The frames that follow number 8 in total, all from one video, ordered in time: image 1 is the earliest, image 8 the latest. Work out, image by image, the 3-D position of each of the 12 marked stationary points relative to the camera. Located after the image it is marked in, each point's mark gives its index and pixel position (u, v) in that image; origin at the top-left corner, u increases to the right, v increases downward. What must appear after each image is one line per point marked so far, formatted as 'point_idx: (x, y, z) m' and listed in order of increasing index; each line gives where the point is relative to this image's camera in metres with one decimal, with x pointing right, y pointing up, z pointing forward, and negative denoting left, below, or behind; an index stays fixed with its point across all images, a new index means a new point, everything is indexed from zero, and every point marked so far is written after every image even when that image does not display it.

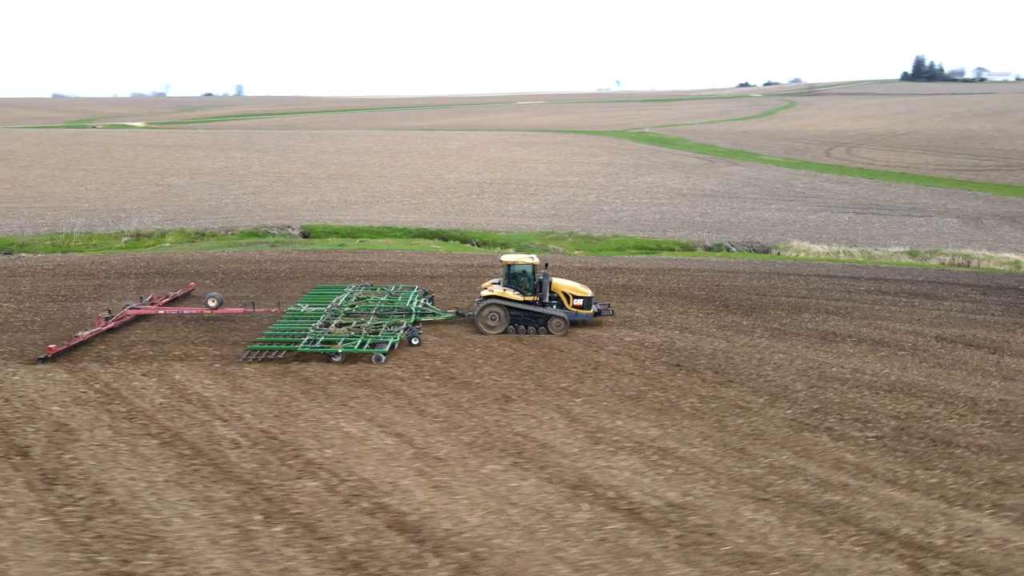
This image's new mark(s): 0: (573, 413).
0: (+1.0, -2.2, +12.8) m
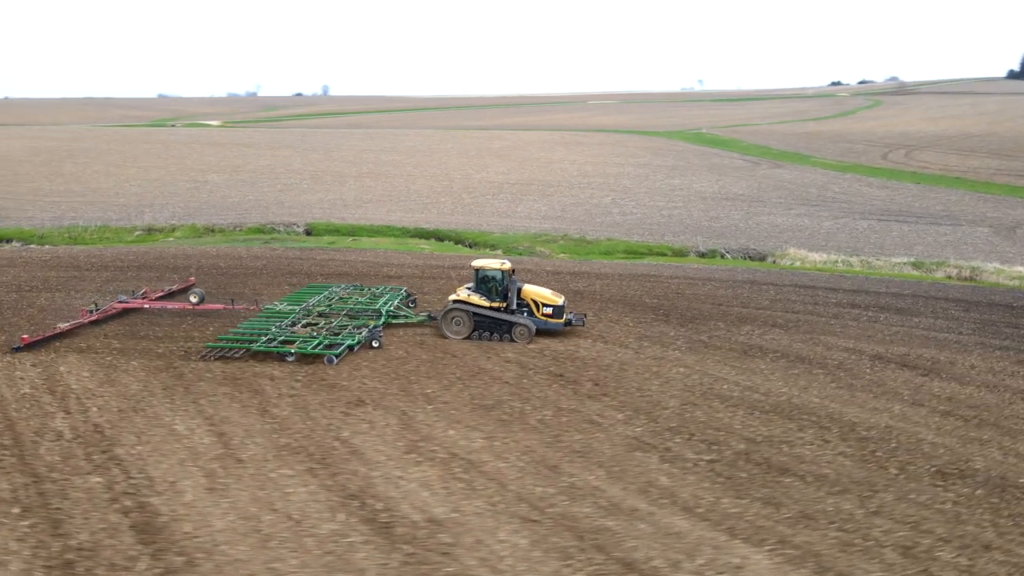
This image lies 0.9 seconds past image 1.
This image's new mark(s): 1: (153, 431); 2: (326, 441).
0: (-1.8, -2.3, +12.7) m
1: (-5.8, -2.3, +11.9) m
2: (-3.0, -2.5, +11.8) m
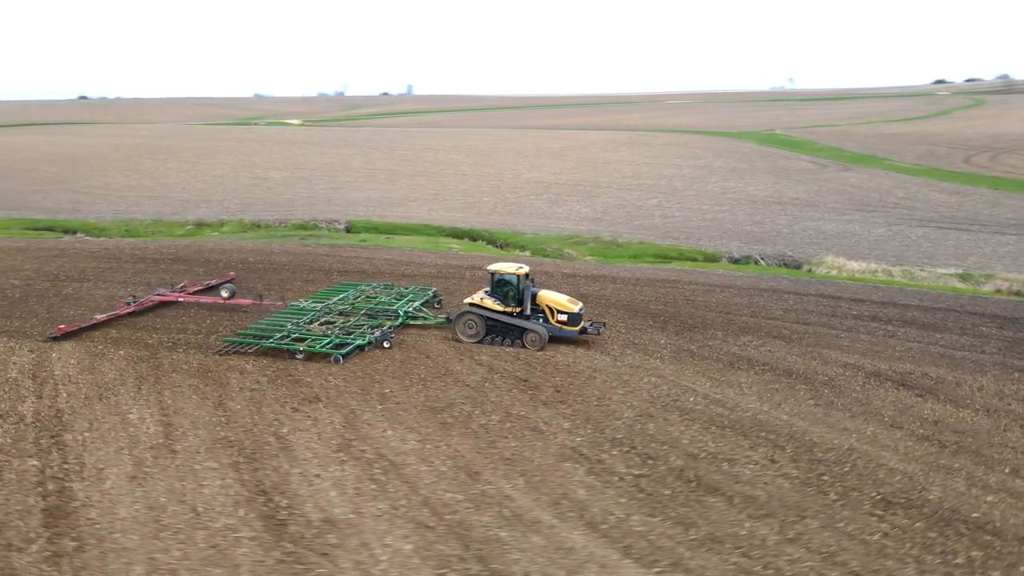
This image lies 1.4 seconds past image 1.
0: (-2.8, -2.3, +12.8) m
1: (-6.8, -2.2, +12.5) m
2: (-4.1, -2.4, +12.1) m
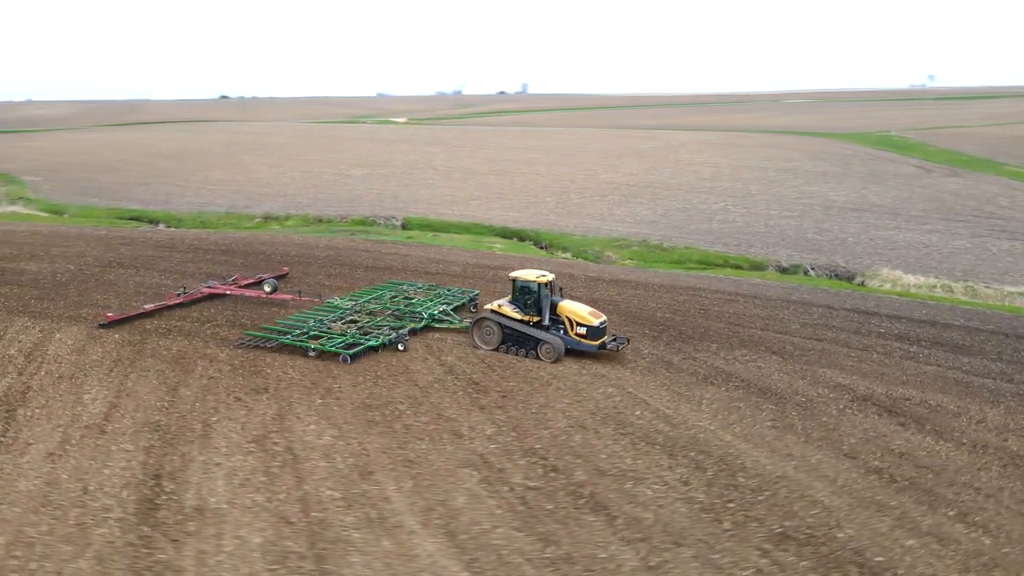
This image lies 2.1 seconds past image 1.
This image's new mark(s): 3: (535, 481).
0: (-4.1, -2.2, +13.2) m
1: (-8.1, -2.0, +13.4) m
2: (-5.5, -2.3, +12.7) m
3: (+0.3, -2.9, +11.0) m
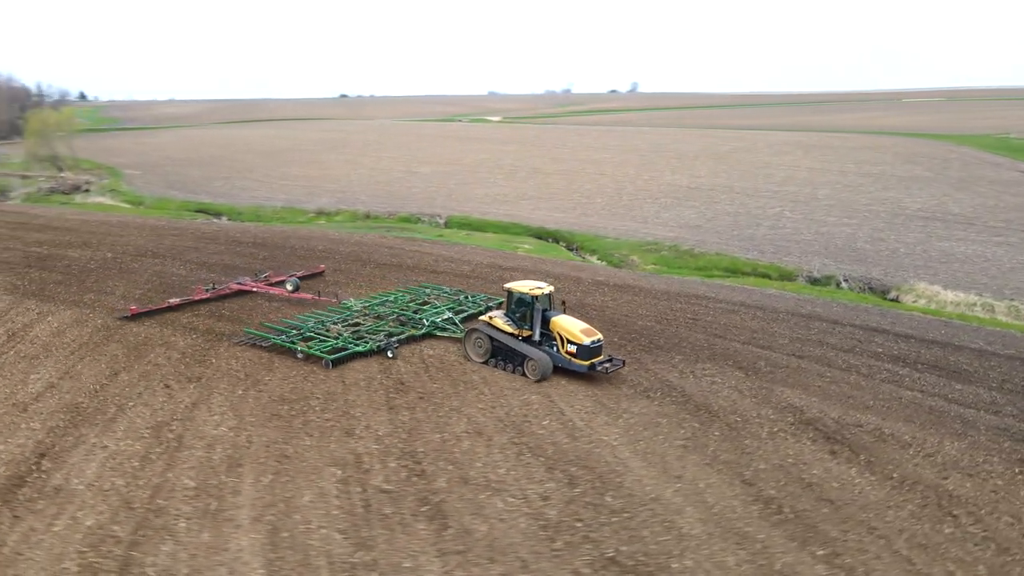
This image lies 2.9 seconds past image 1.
0: (-5.8, -2.1, +13.7) m
1: (-9.8, -1.8, +14.6) m
2: (-7.3, -2.2, +13.4) m
3: (-1.8, -2.9, +11.0) m
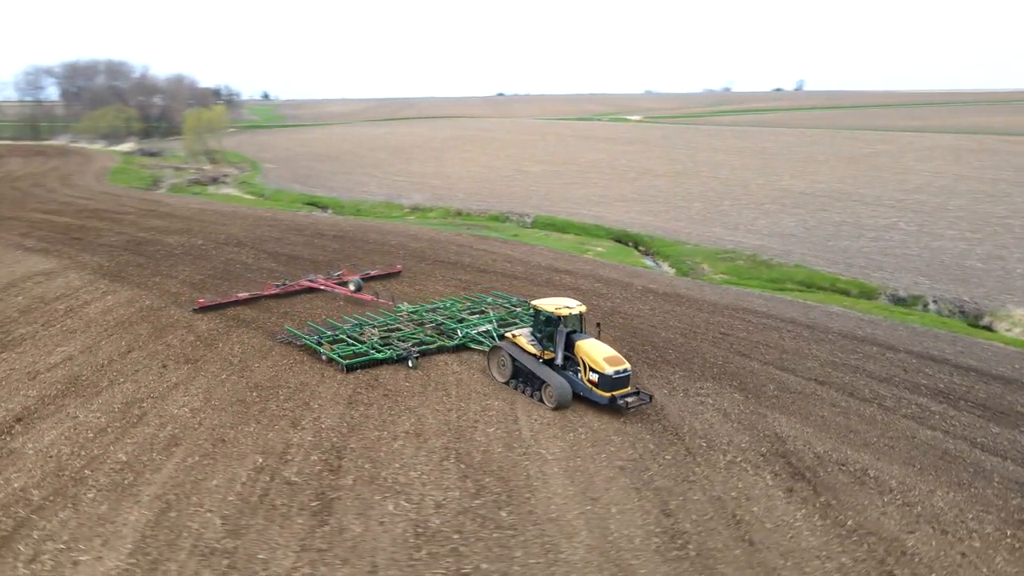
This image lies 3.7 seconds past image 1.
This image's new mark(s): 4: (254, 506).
0: (-6.6, -1.9, +14.8) m
1: (-10.4, -1.3, +16.3) m
2: (-8.1, -1.9, +14.8) m
3: (-3.2, -2.9, +11.3) m
4: (-3.6, -3.1, +10.4) m
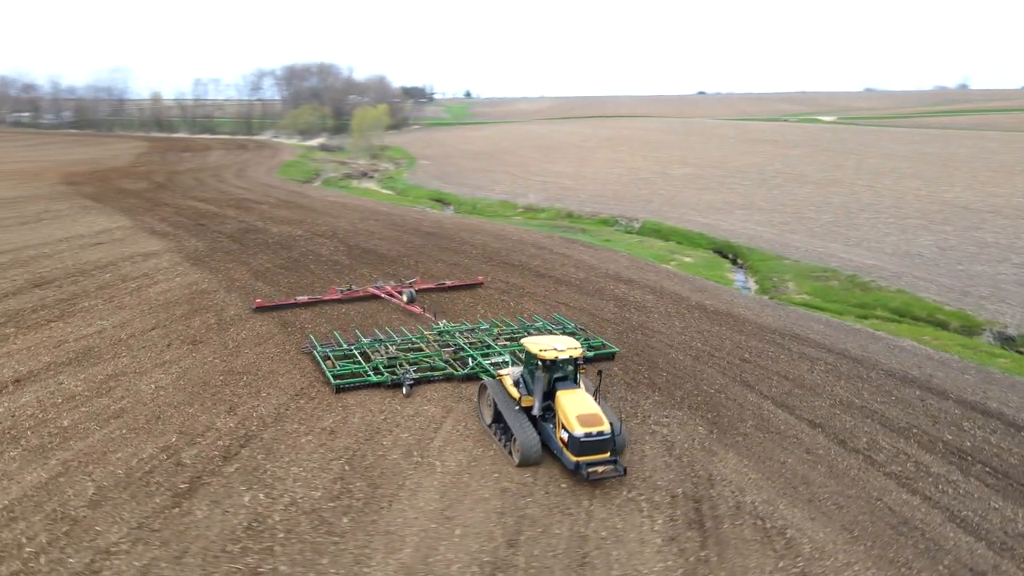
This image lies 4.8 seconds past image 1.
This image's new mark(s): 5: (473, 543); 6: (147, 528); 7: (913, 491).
0: (-7.6, -1.7, +16.3) m
1: (-10.8, -0.8, +18.8) m
2: (-9.1, -1.5, +16.7) m
3: (-5.2, -2.8, +12.2) m
4: (-5.8, -3.0, +11.4) m
5: (-0.5, -3.6, +10.4) m
6: (-5.0, -3.3, +10.2) m
7: (+7.0, -3.5, +12.6) m
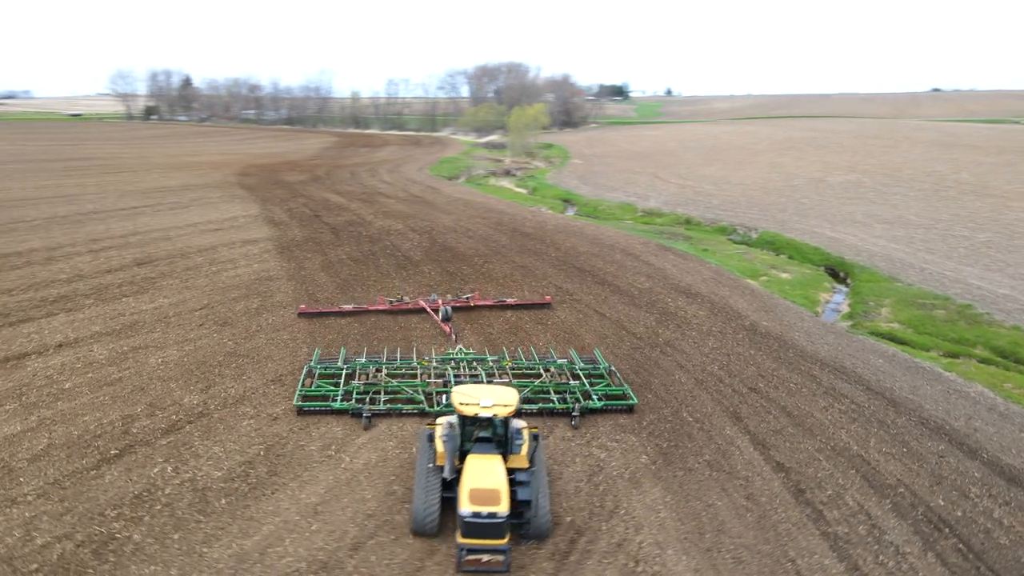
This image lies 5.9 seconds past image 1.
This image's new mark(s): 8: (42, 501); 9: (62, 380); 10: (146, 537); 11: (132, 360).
0: (-8.0, -1.3, +18.2) m
1: (-10.4, -0.3, +21.3) m
2: (-9.3, -1.0, +18.9) m
3: (-6.8, -2.6, +13.6) m
4: (-7.6, -2.7, +13.0) m
5: (-2.7, -3.6, +10.7) m
6: (-7.1, -3.1, +11.6) m
7: (+5.1, -4.0, +11.0) m
8: (-7.0, -3.2, +11.2) m
9: (-9.3, -1.9, +15.5) m
10: (-5.1, -3.6, +10.5) m
11: (-8.6, -1.7, +16.7) m
